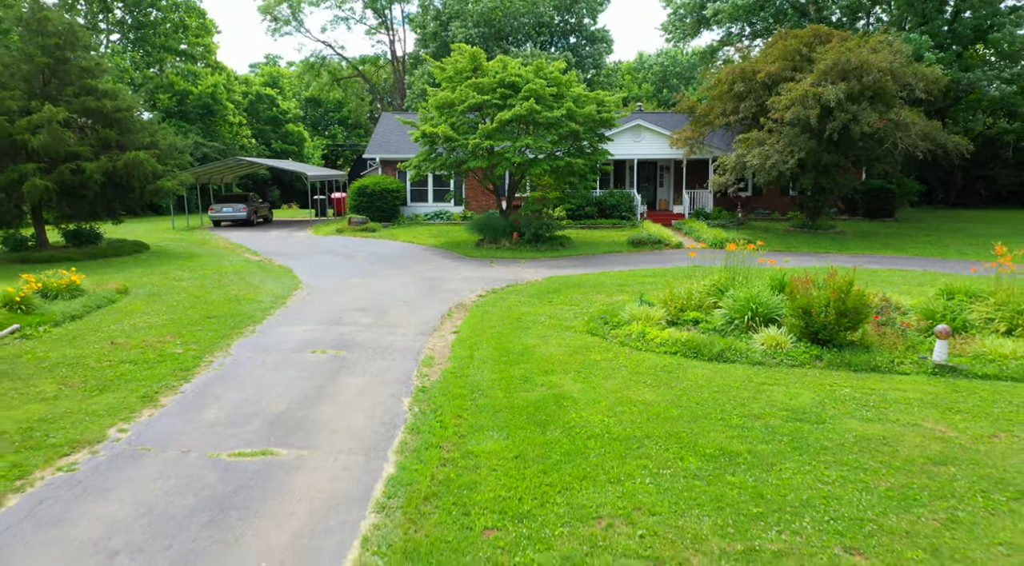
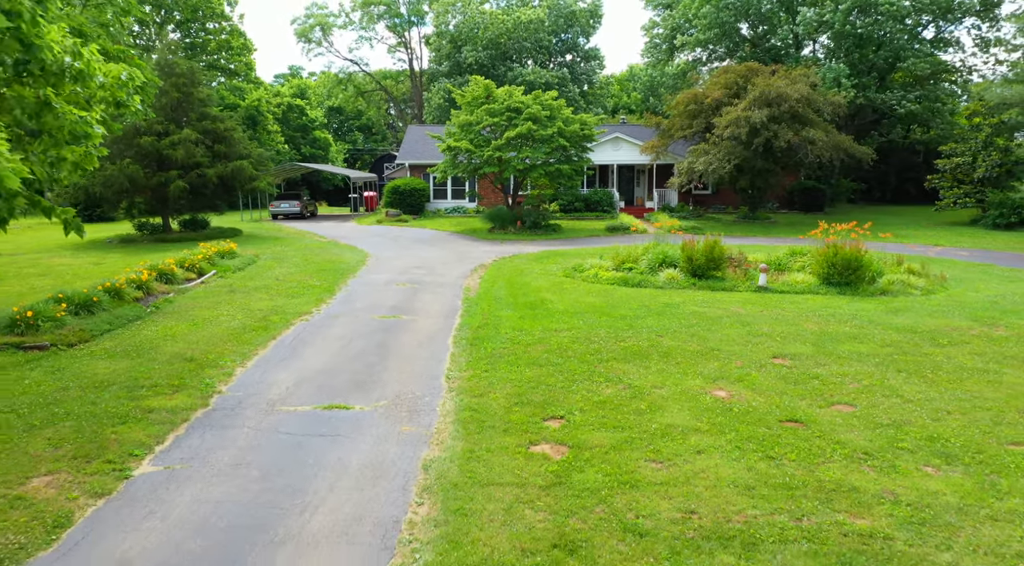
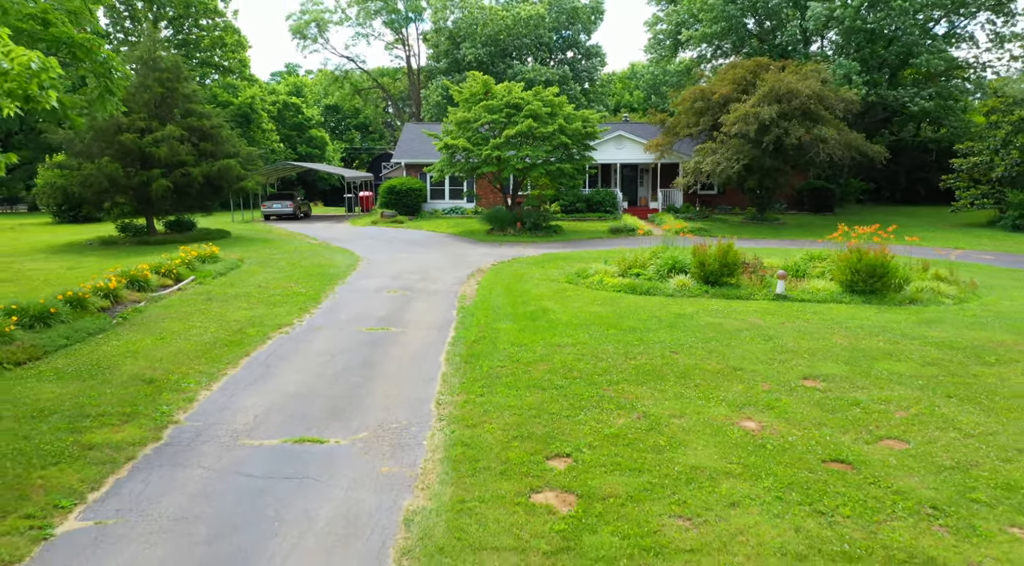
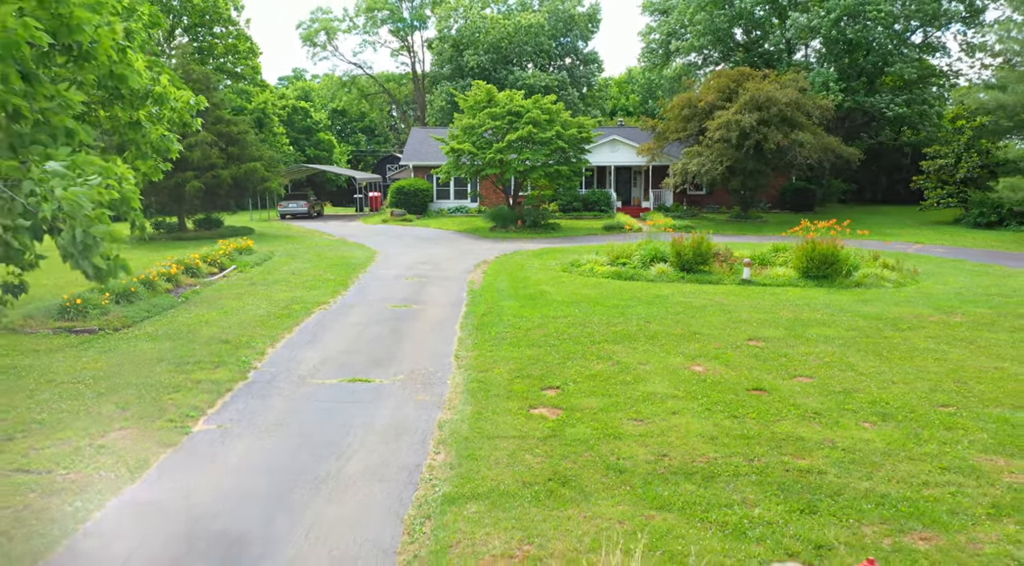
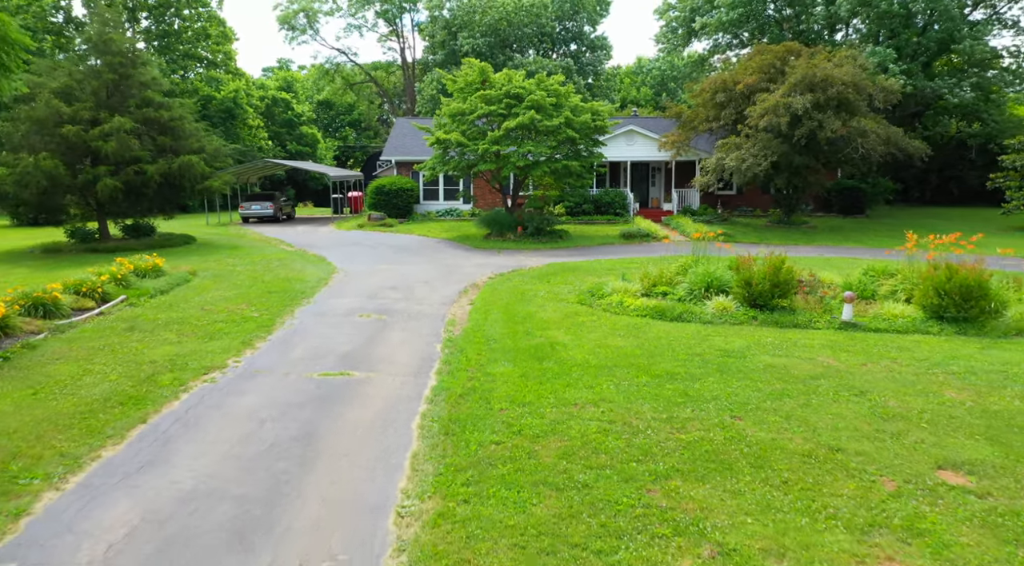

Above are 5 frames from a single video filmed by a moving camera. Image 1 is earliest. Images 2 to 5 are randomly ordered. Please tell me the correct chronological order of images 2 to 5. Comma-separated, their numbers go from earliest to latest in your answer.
5, 3, 2, 4
